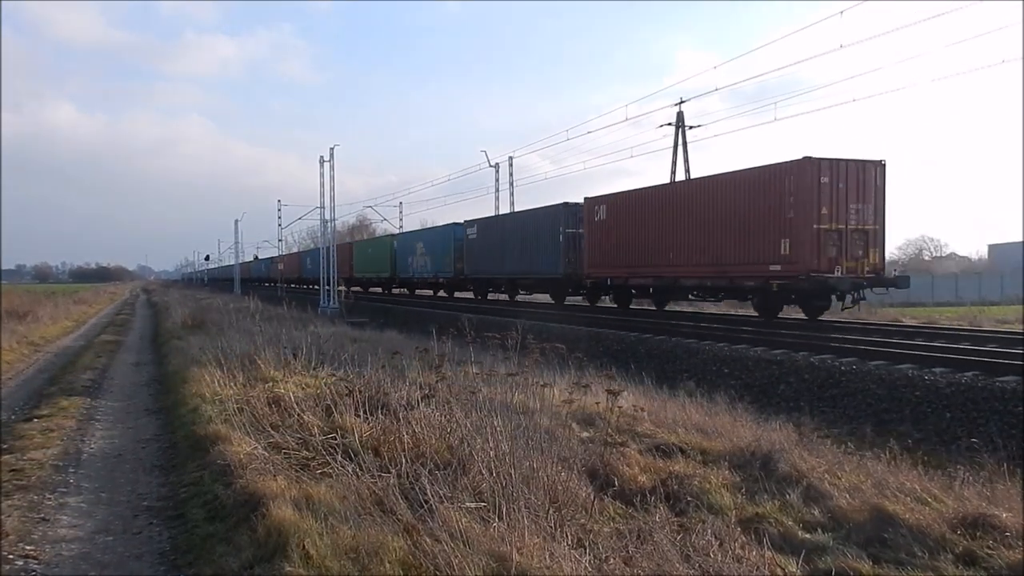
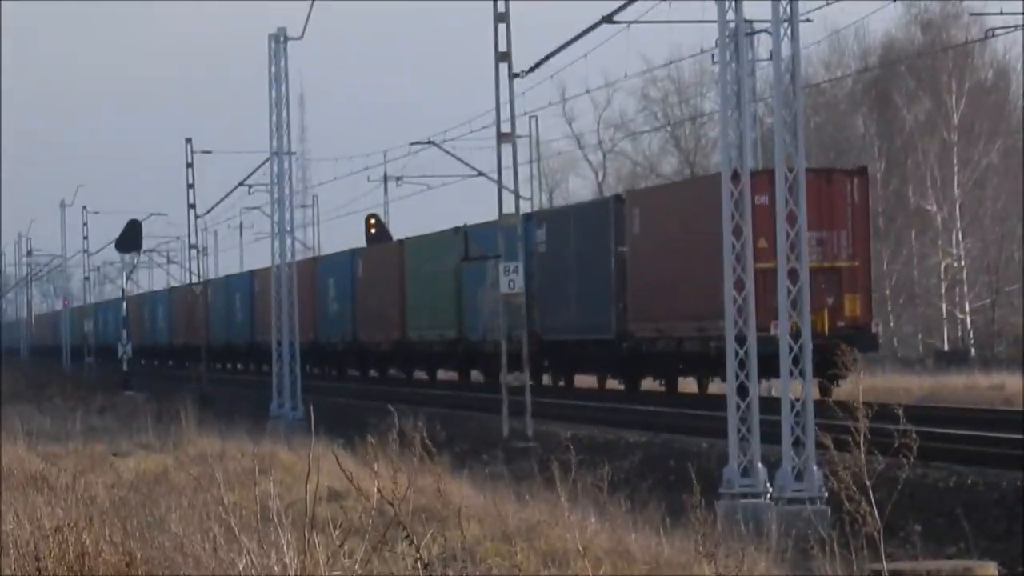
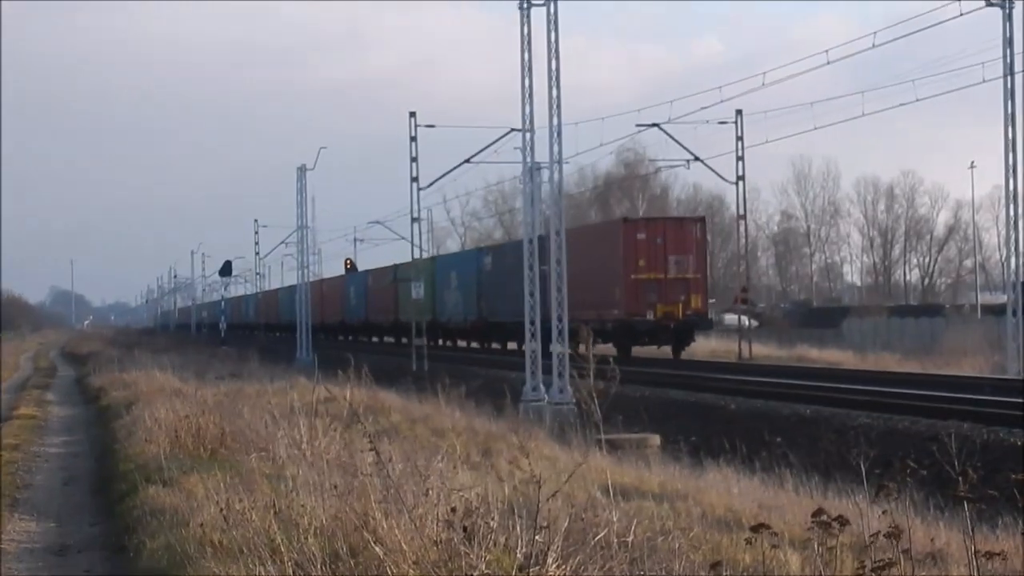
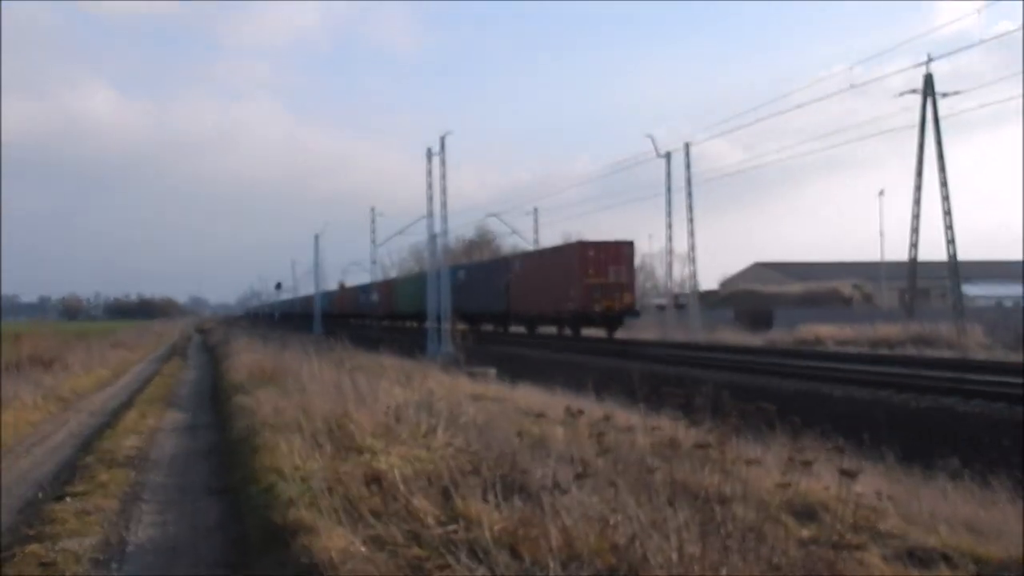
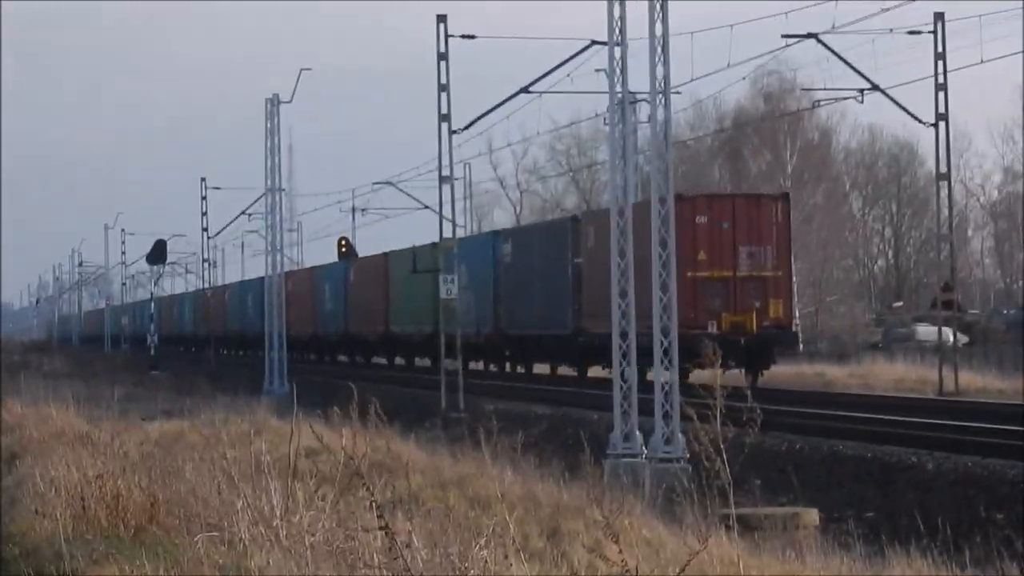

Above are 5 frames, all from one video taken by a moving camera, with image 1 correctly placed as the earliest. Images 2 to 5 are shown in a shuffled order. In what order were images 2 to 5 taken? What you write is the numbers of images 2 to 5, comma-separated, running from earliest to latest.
4, 3, 5, 2
